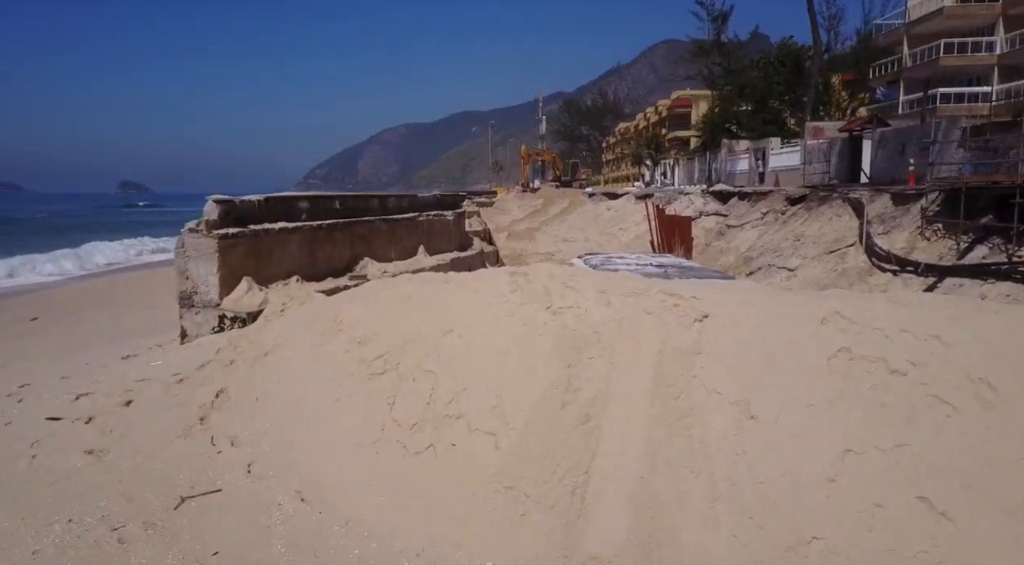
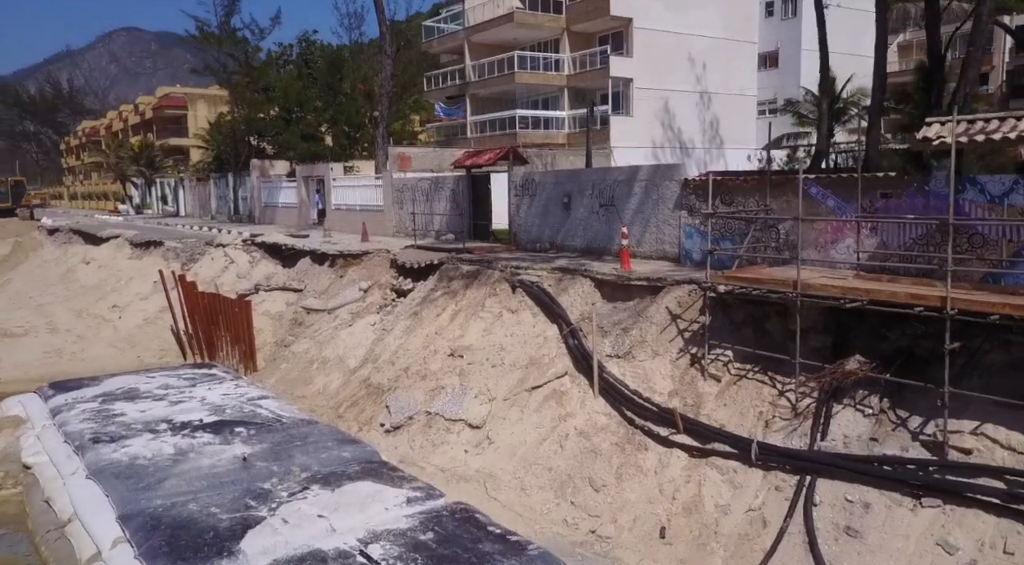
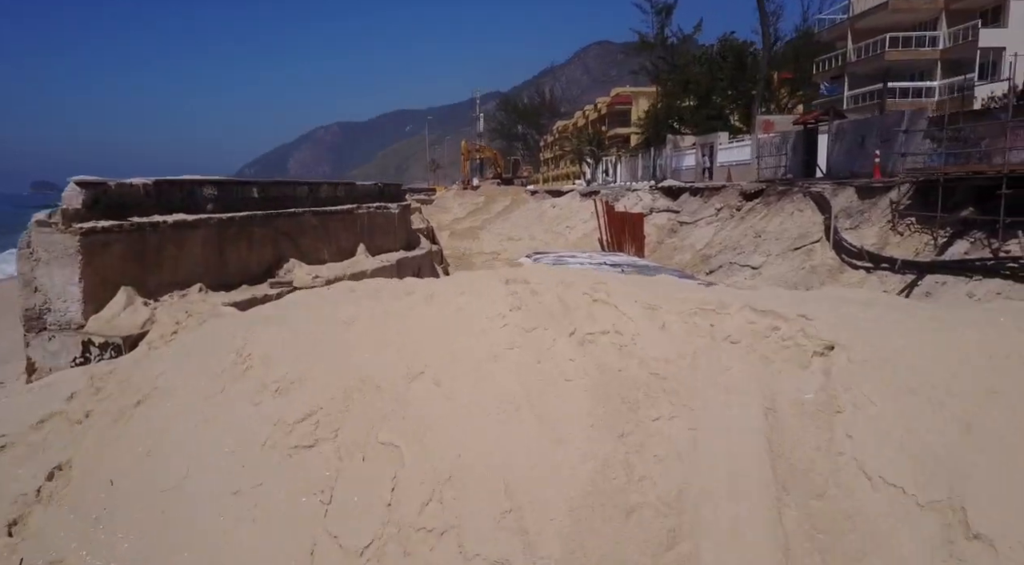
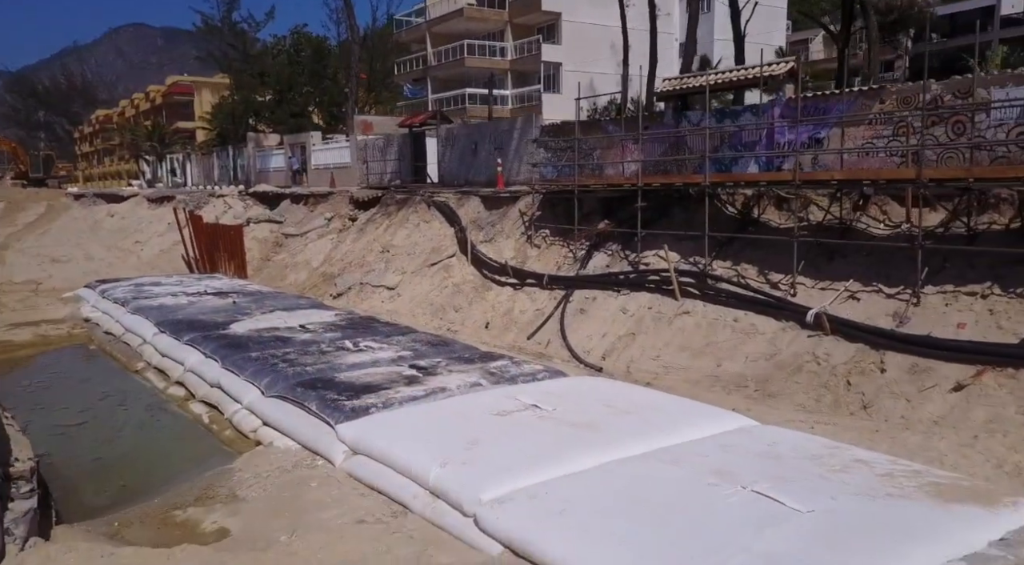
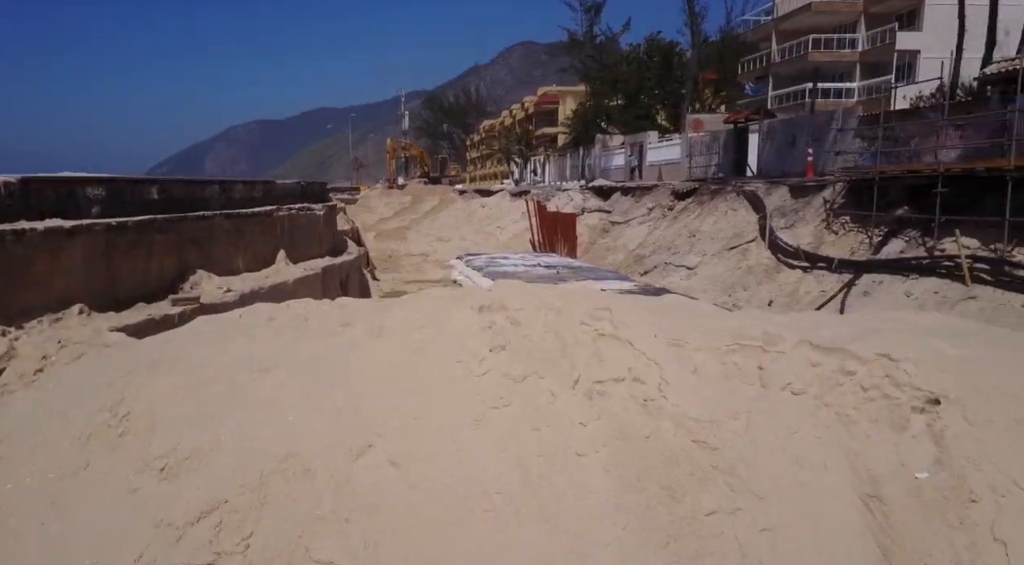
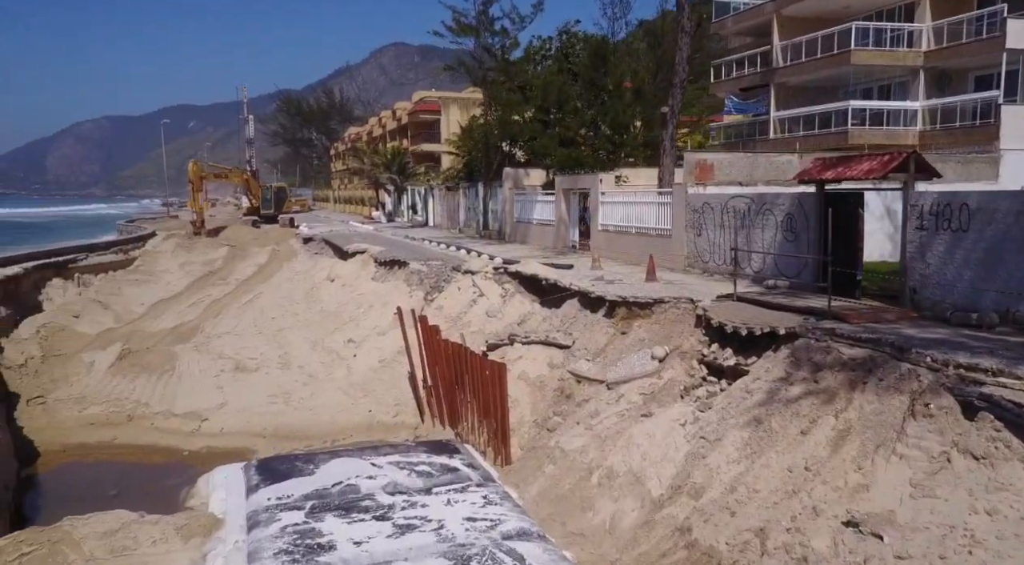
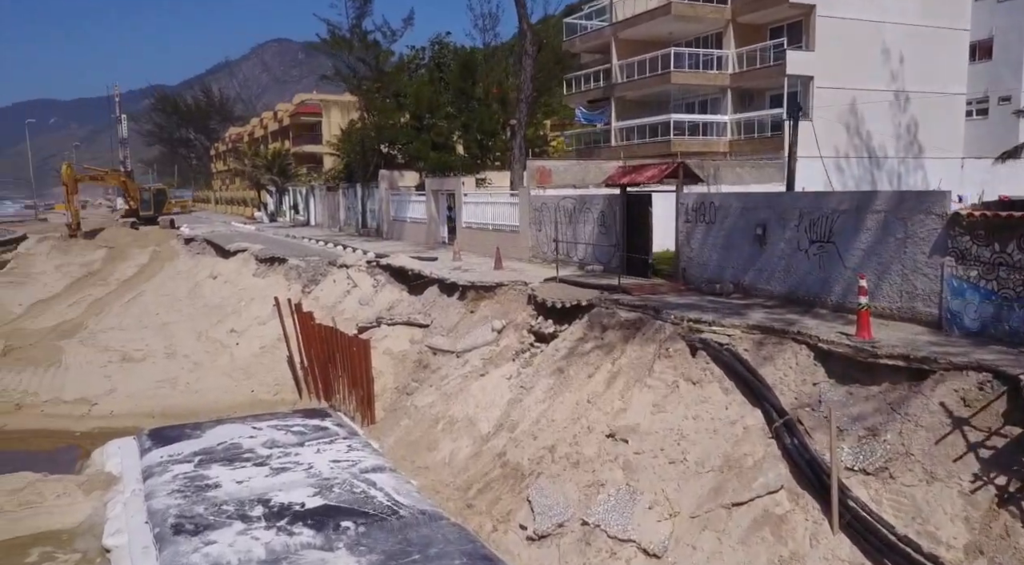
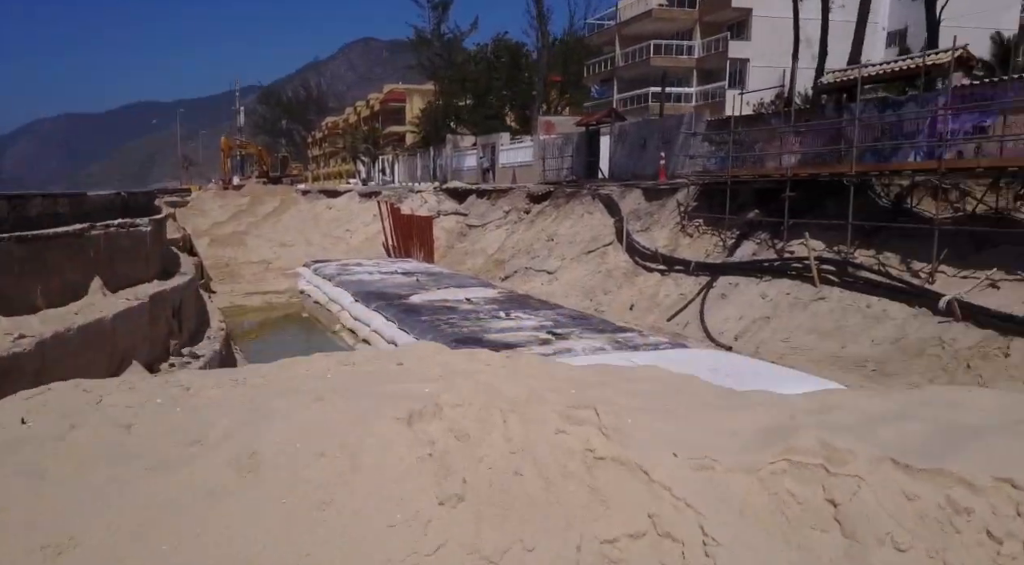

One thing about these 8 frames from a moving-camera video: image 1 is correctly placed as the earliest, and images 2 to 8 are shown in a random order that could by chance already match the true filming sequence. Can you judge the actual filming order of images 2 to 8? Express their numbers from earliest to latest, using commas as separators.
3, 5, 8, 4, 2, 7, 6
